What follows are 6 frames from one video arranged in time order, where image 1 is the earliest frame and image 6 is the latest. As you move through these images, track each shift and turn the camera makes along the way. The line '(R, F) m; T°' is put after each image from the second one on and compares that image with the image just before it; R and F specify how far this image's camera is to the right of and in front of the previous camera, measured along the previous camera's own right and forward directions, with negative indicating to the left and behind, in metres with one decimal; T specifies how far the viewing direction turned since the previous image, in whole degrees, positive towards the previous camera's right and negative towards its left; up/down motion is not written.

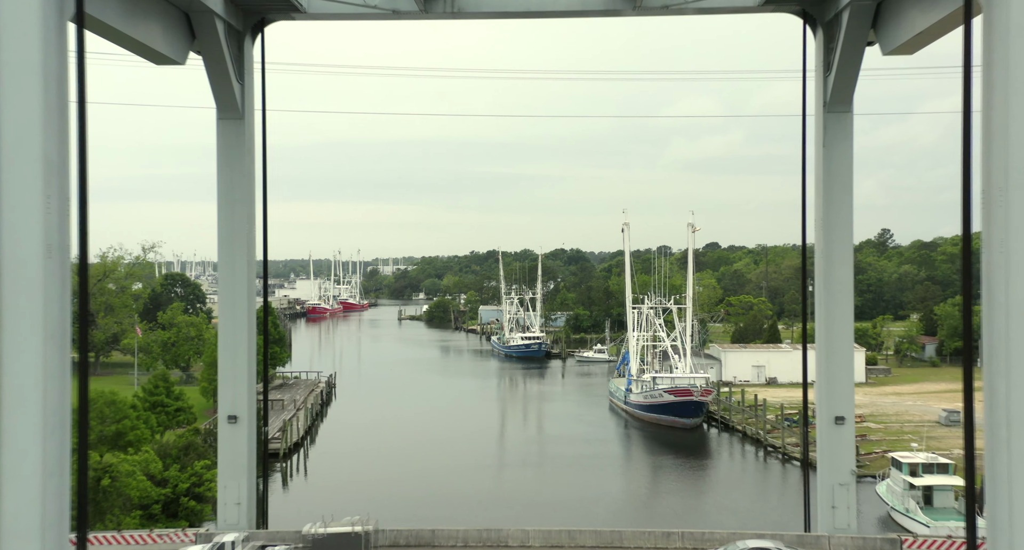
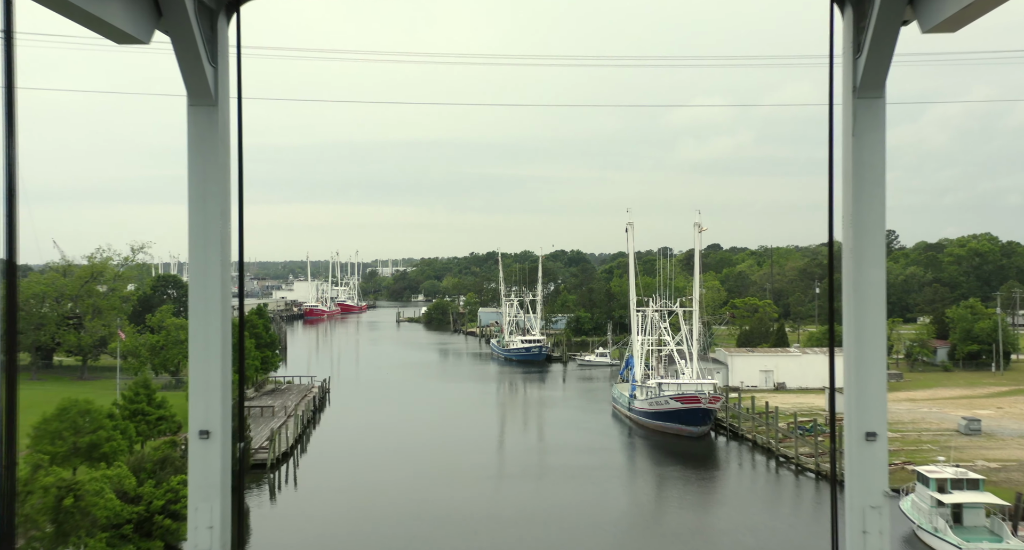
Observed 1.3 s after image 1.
(0.0, +0.6) m; 0°
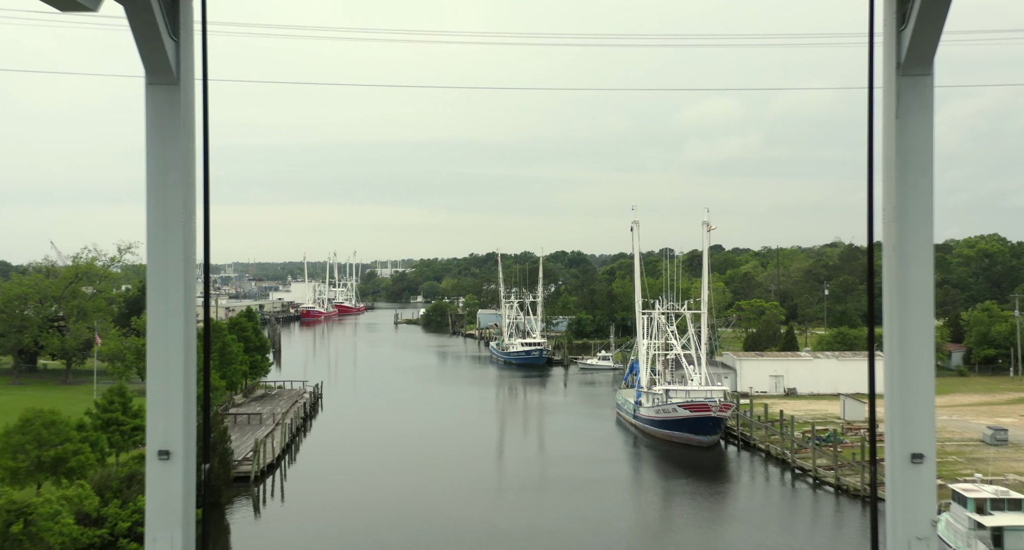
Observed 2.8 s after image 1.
(0.0, +0.7) m; 0°
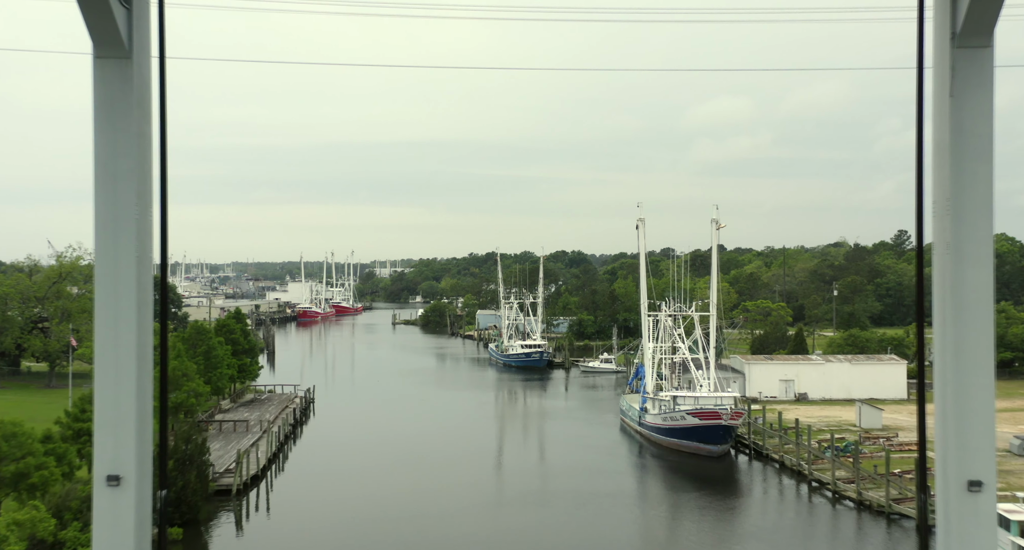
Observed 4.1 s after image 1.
(0.0, +0.7) m; 0°
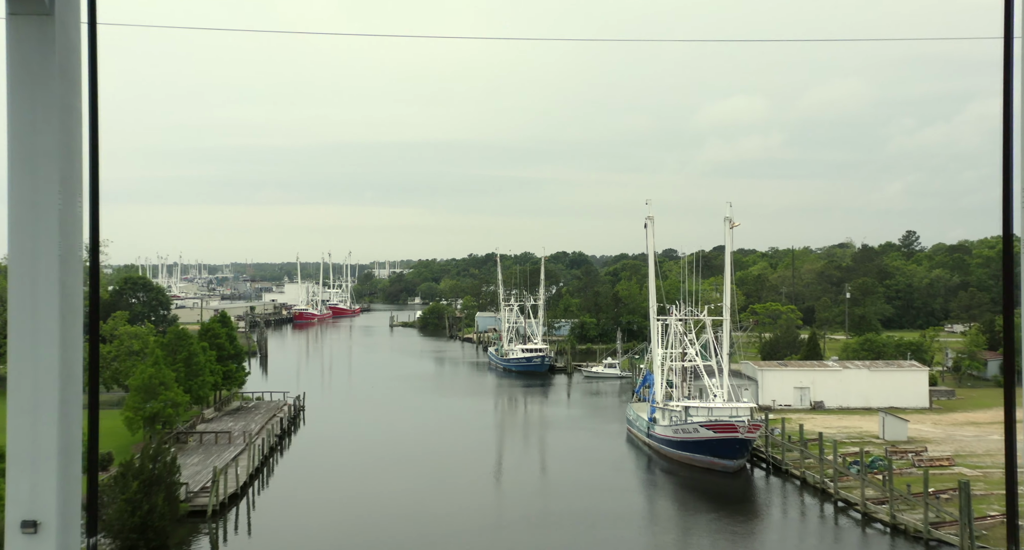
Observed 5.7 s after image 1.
(0.0, +0.9) m; 0°
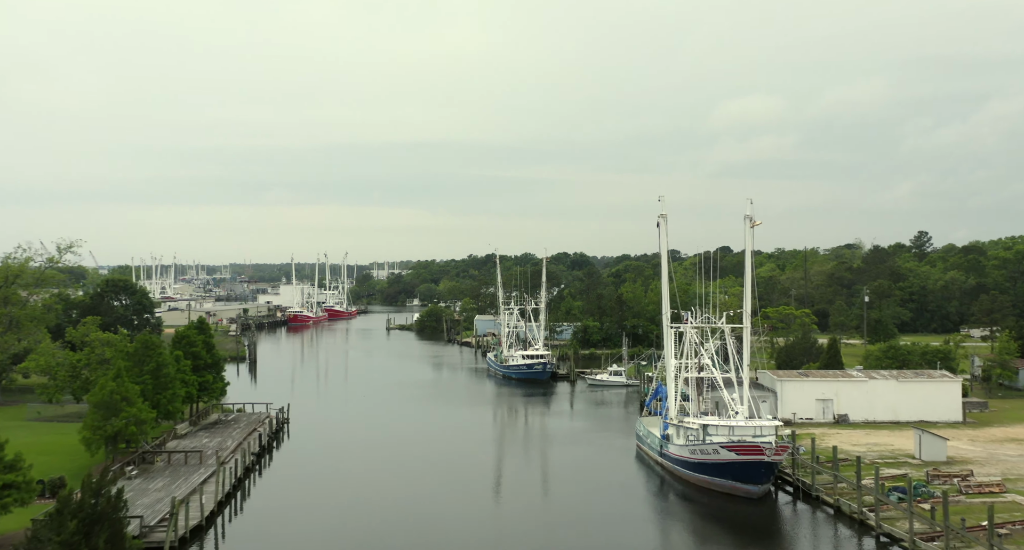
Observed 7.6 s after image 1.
(0.0, +1.2) m; 0°
